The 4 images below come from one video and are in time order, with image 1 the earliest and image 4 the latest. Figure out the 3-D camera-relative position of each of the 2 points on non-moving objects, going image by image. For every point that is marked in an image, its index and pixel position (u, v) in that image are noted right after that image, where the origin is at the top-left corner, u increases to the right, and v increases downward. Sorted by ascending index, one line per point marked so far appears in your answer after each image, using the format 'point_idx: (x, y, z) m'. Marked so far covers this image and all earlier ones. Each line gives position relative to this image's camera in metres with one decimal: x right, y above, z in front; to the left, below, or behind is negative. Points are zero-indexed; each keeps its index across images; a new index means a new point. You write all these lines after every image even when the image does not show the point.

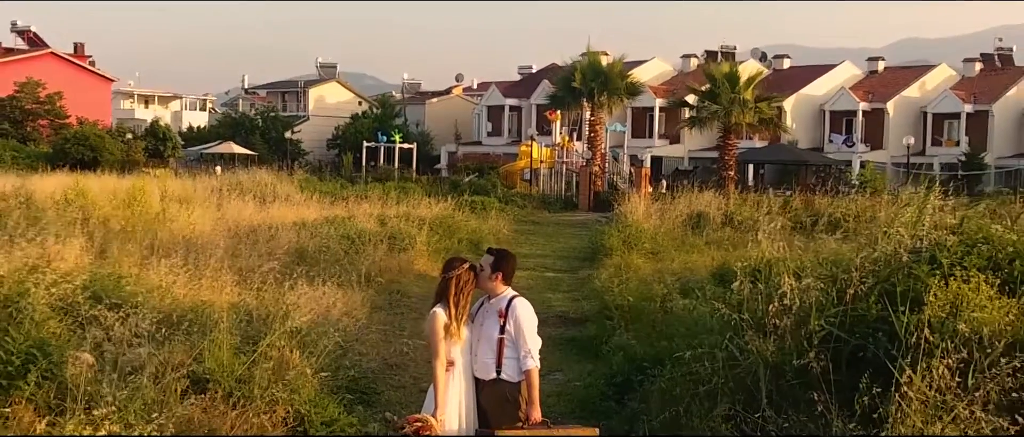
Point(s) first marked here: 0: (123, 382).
0: (-1.9, -0.8, +4.8) m
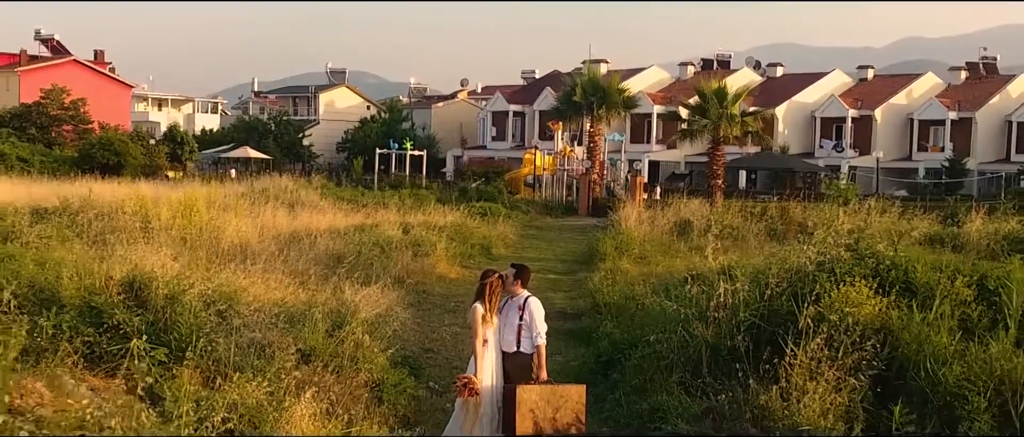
0: (-1.8, -0.9, +6.9) m
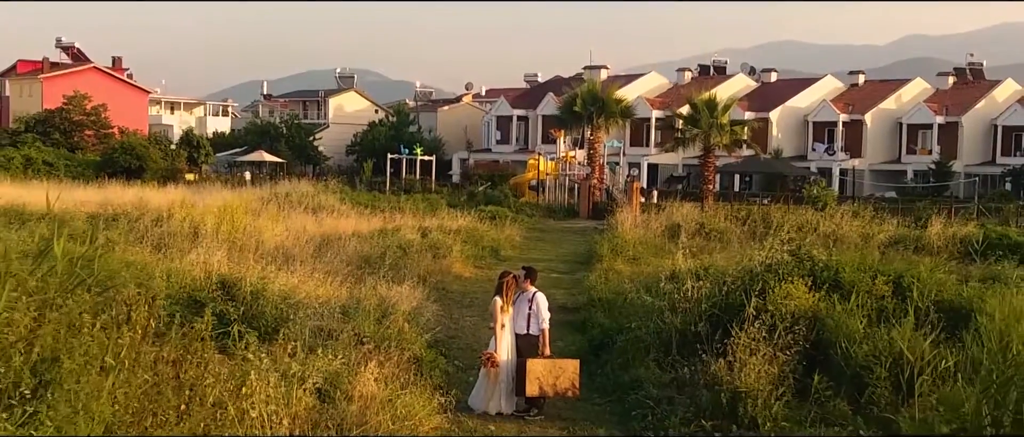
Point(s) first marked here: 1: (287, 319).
0: (-1.7, -1.0, +8.8) m
1: (-2.0, -0.9, +9.0) m
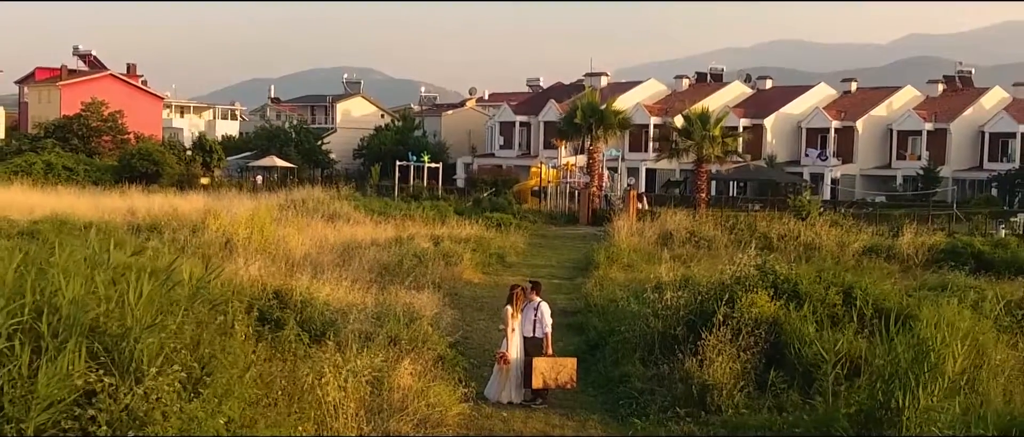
0: (-1.6, -1.3, +10.6) m
1: (-2.0, -1.1, +10.7) m
